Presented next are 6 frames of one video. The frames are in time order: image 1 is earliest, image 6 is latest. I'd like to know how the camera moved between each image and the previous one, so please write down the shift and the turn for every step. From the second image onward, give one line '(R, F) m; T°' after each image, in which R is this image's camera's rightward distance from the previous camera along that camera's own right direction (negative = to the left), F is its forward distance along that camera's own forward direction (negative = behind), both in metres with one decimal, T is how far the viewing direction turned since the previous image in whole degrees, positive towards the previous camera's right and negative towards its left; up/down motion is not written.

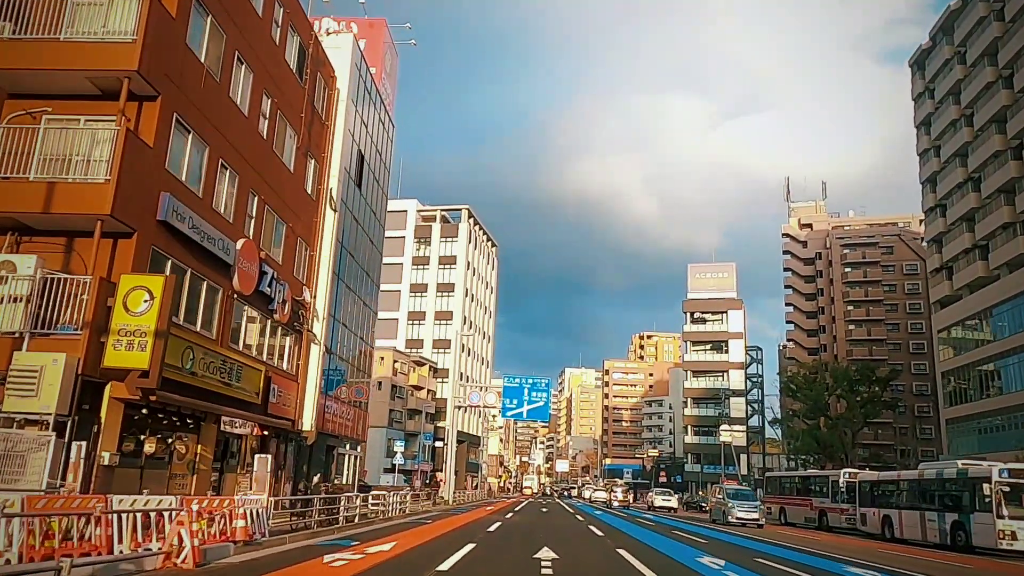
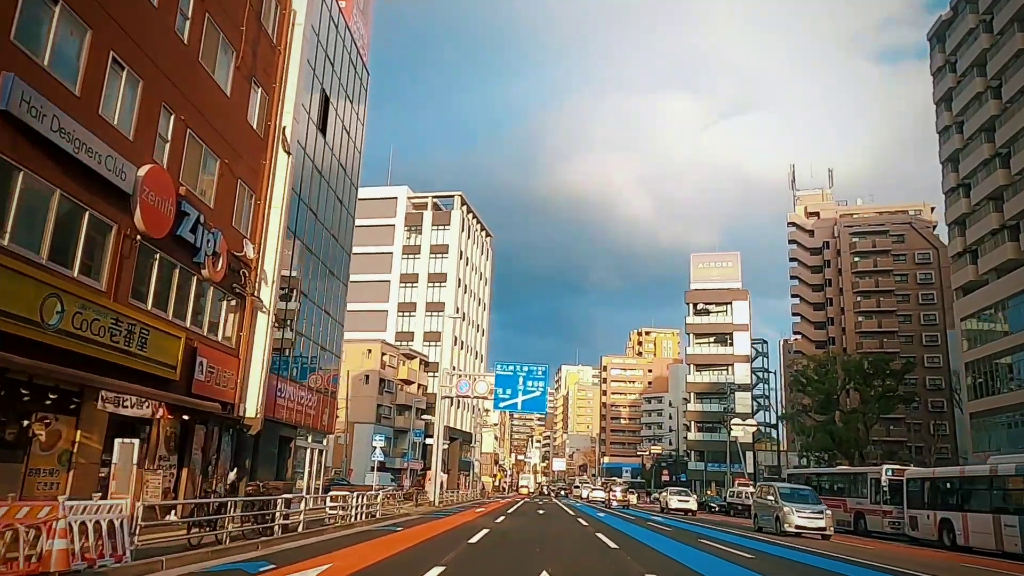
(+0.1, +3.1) m; 0°
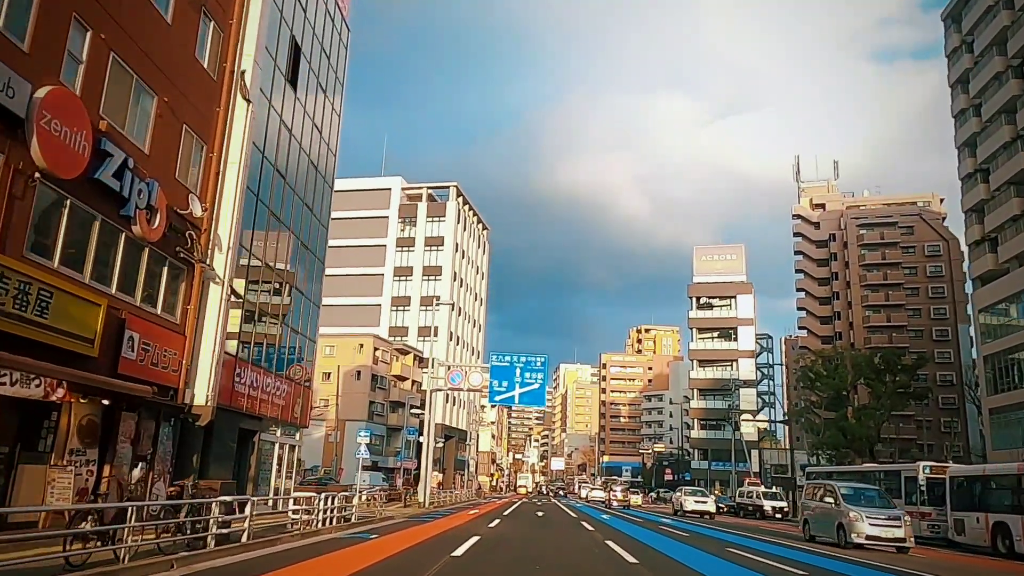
(+0.1, +2.0) m; 0°
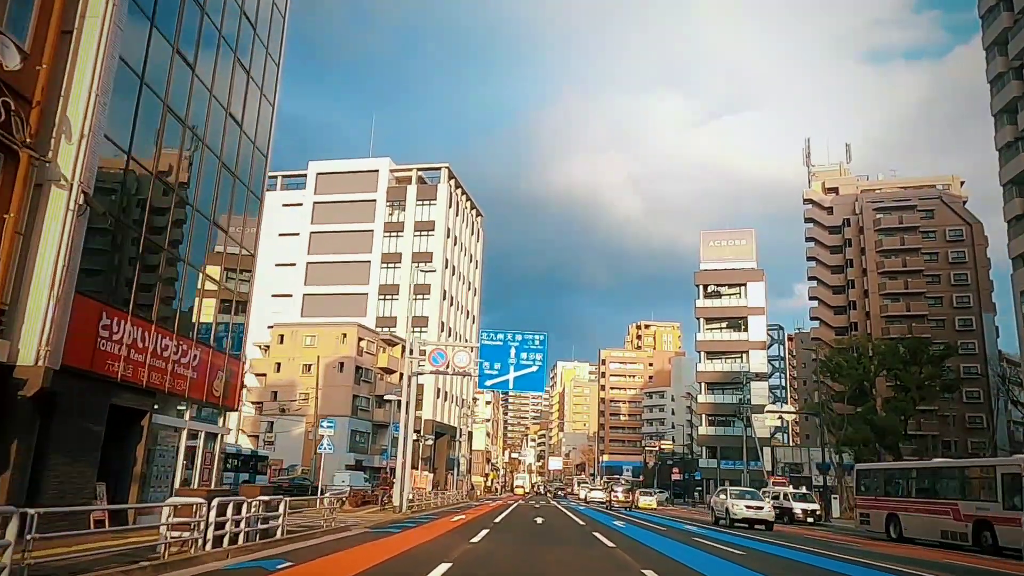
(+0.1, +4.0) m; 0°
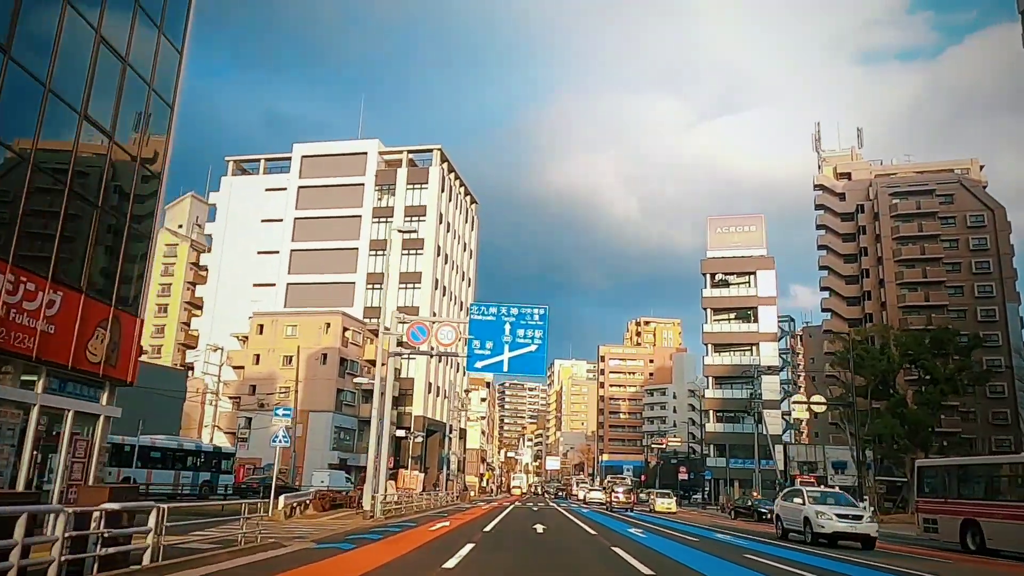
(+0.1, +3.4) m; 0°
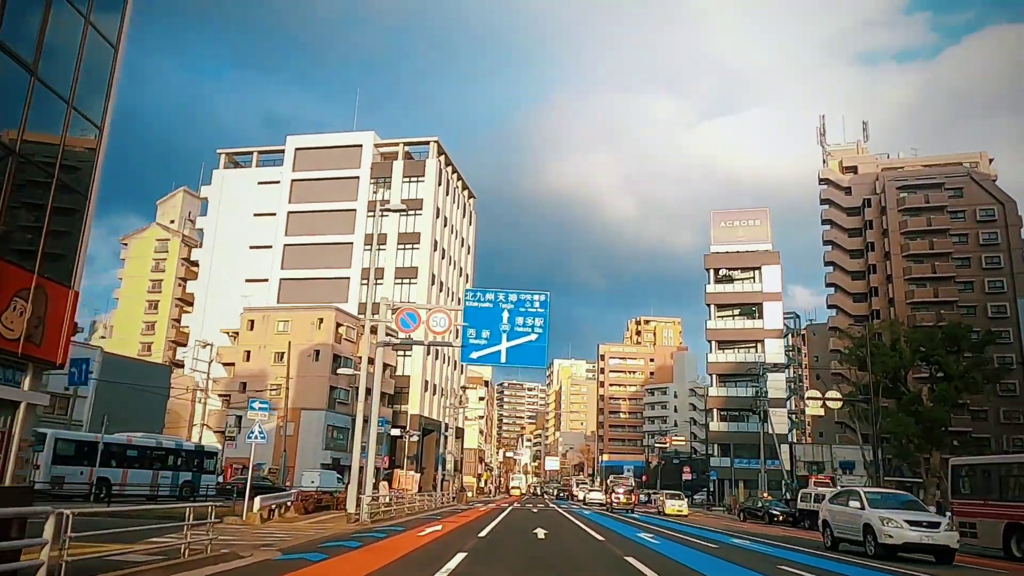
(0.0, +1.4) m; 0°
